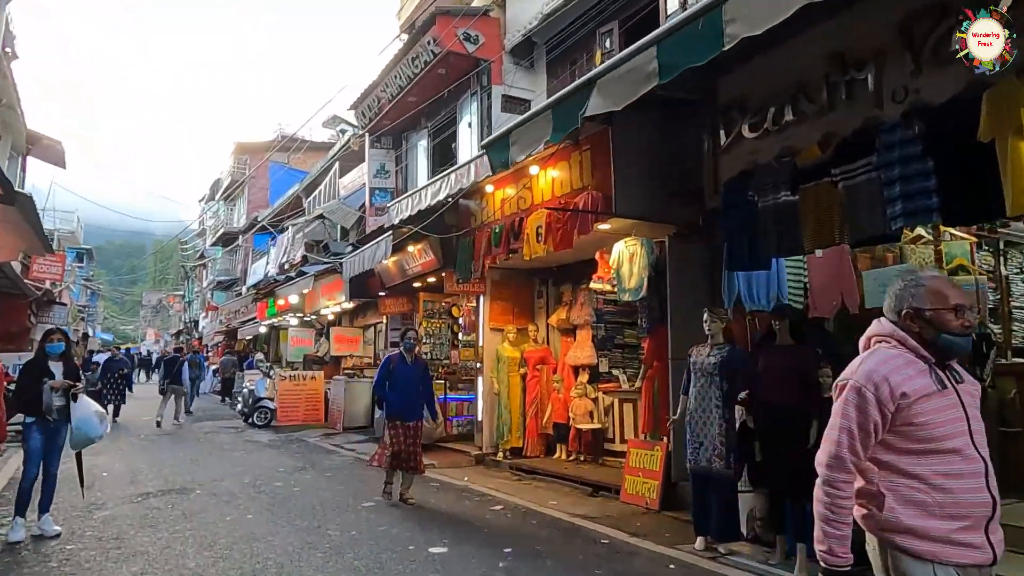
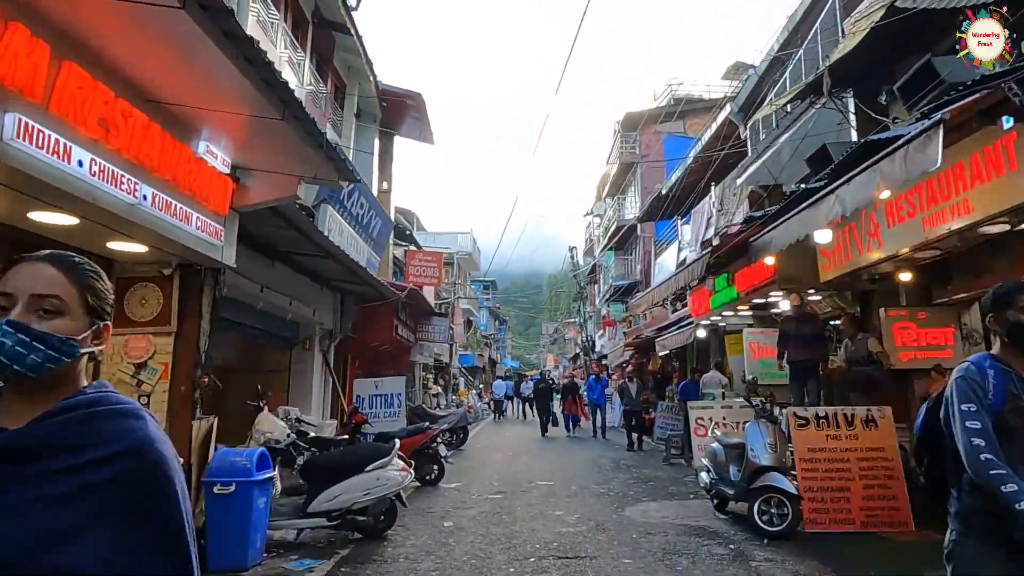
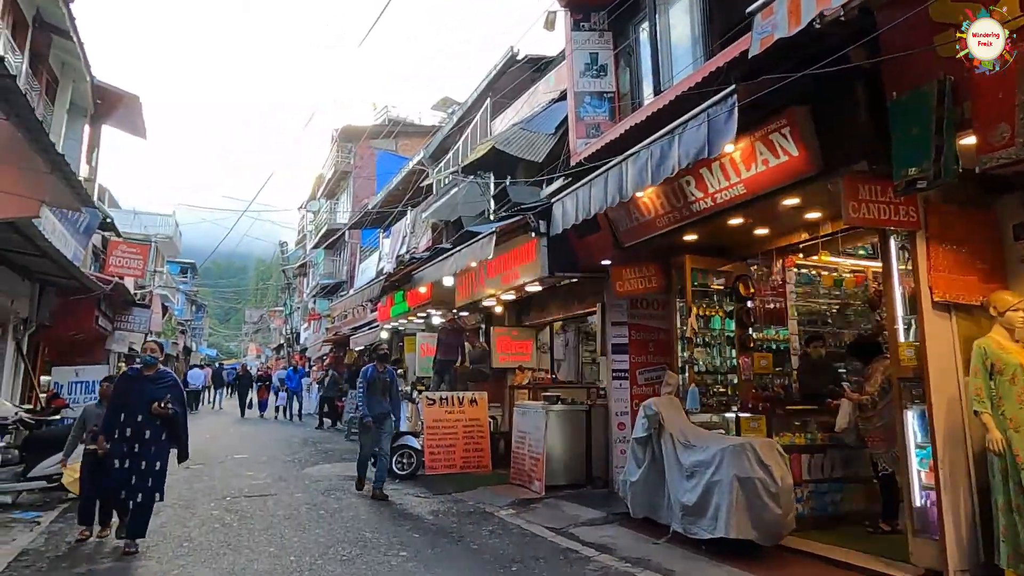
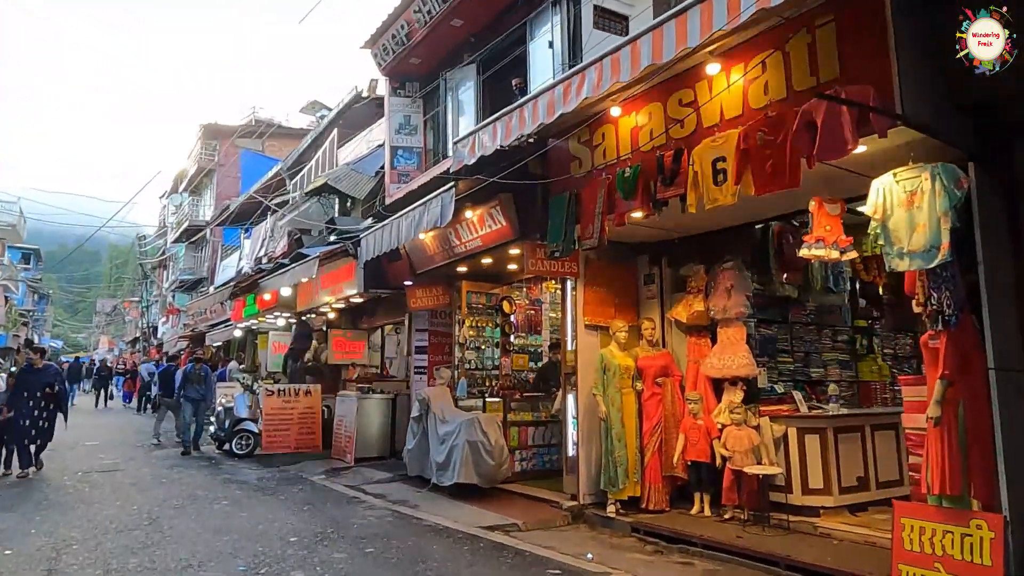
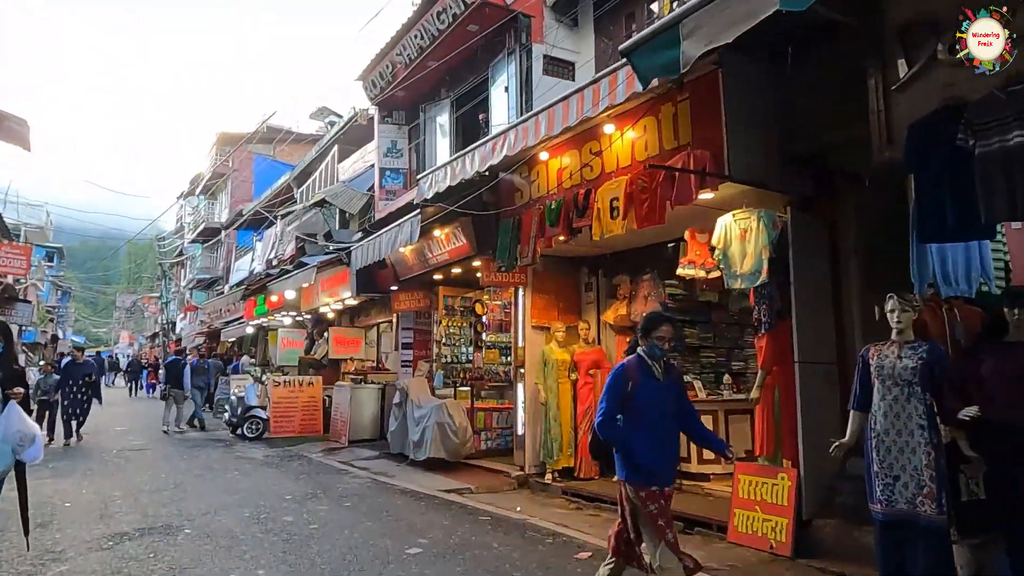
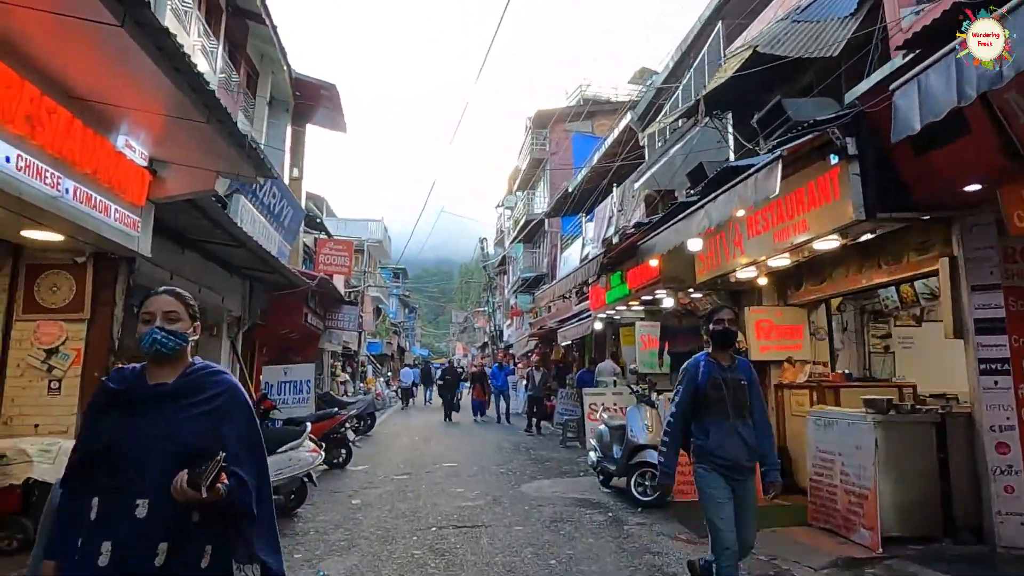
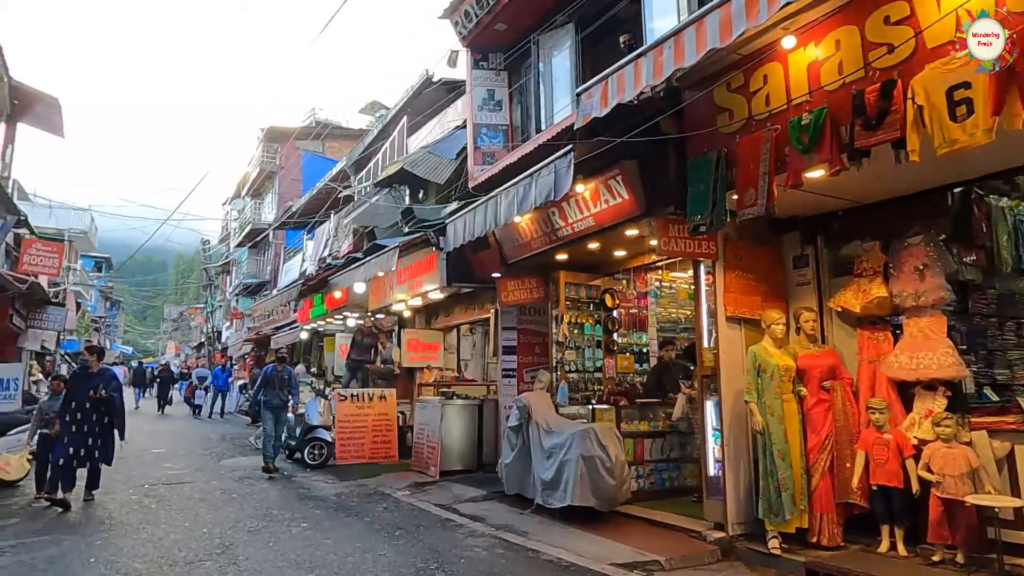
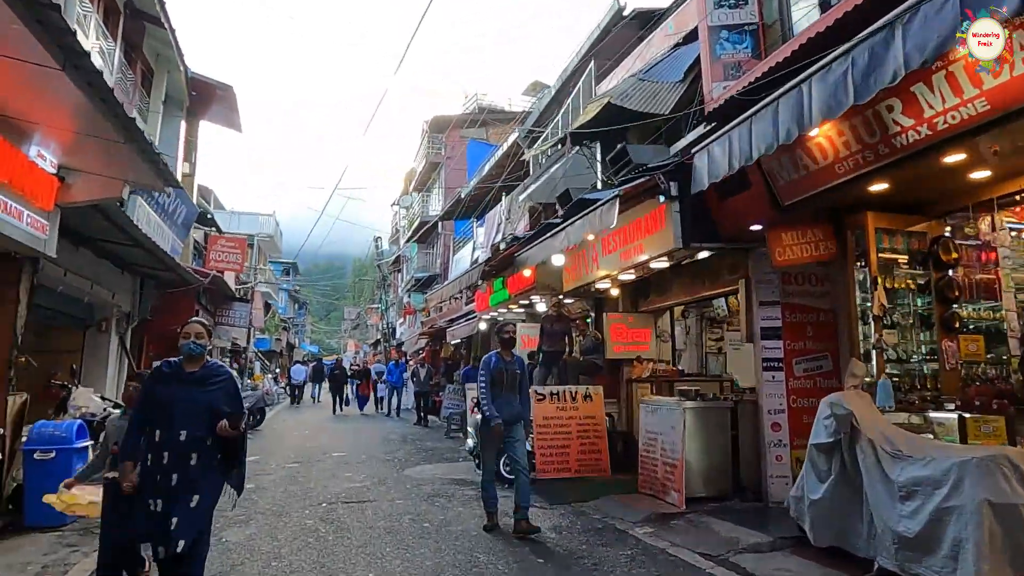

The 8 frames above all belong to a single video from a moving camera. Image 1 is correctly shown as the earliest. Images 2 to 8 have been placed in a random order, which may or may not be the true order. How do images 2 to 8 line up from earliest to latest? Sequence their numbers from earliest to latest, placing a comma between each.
5, 4, 7, 3, 8, 6, 2
